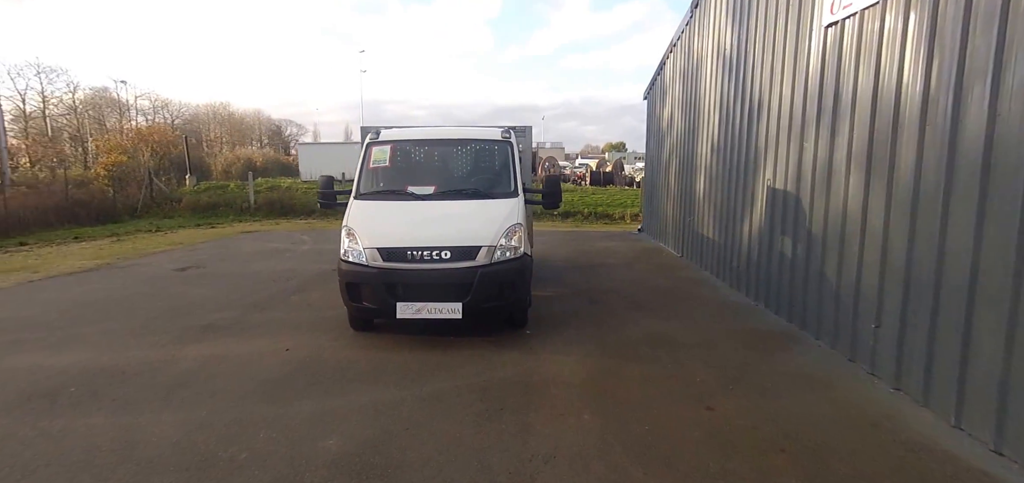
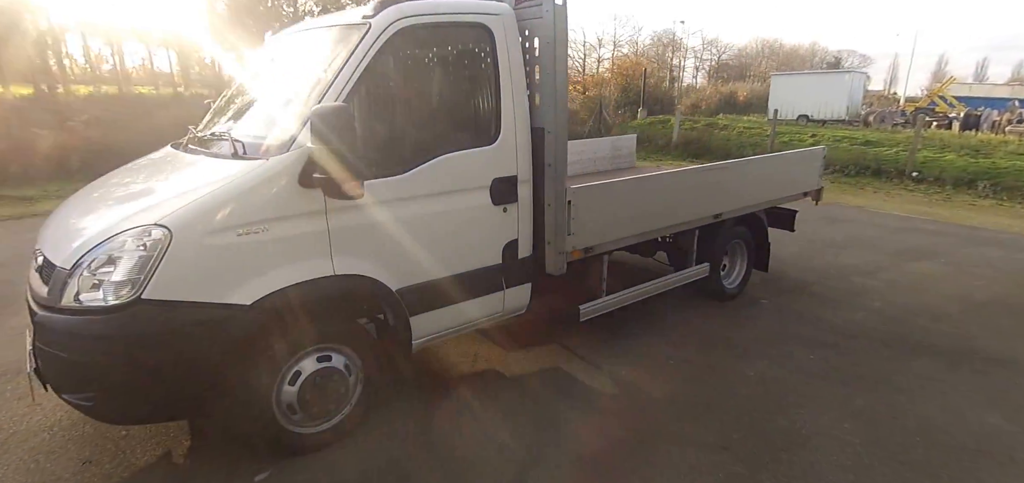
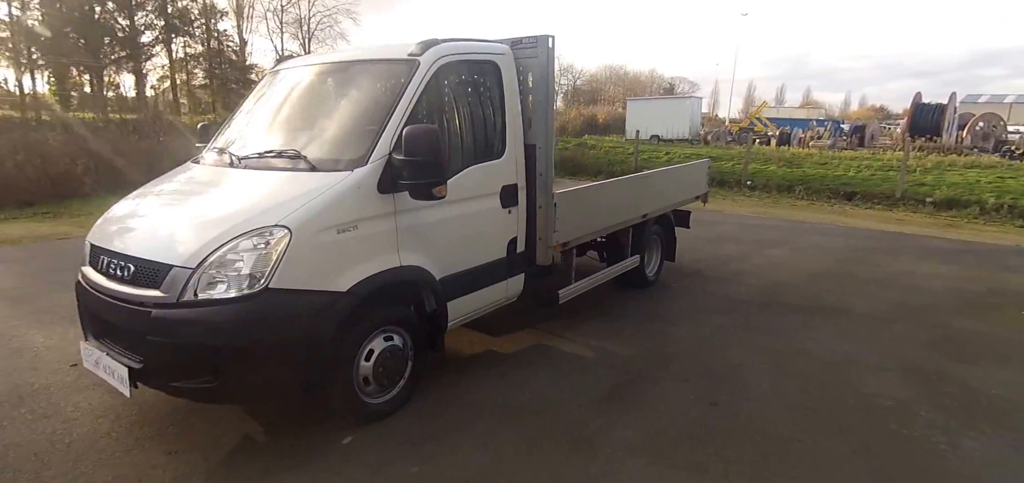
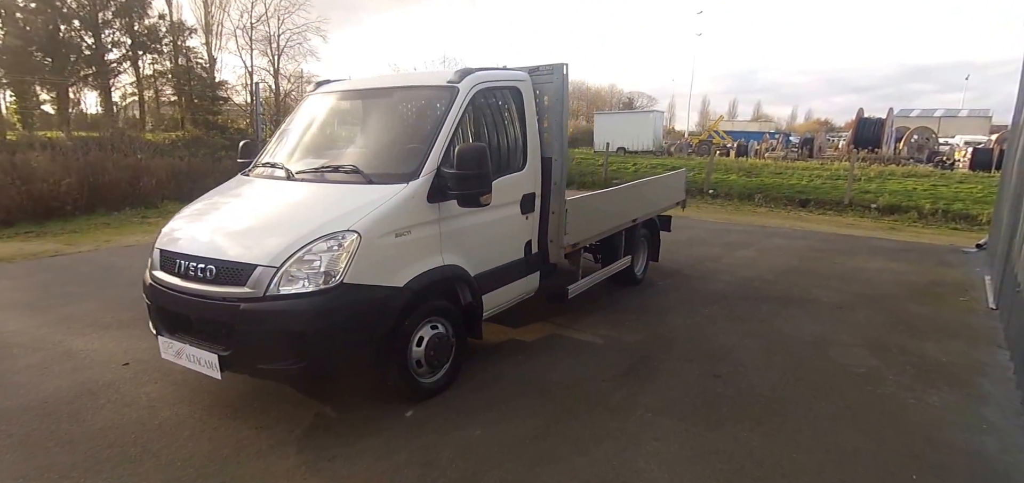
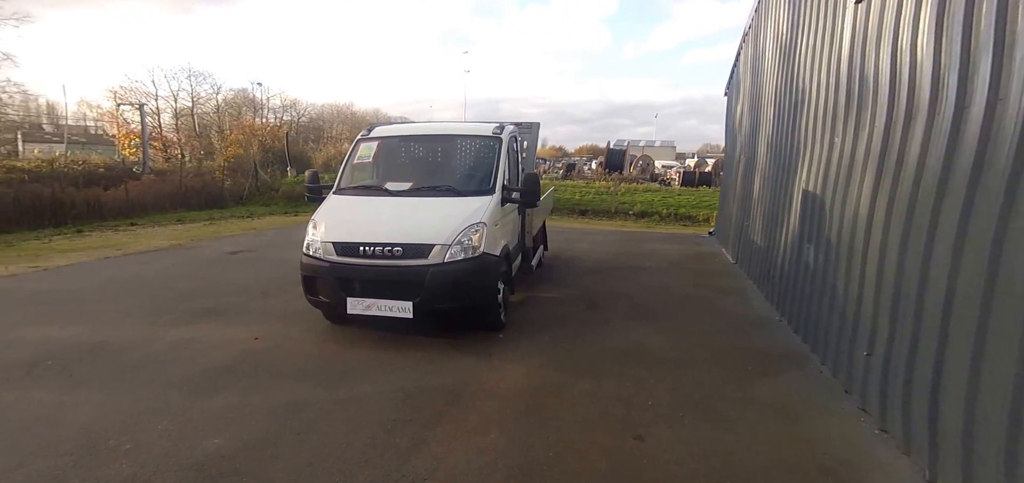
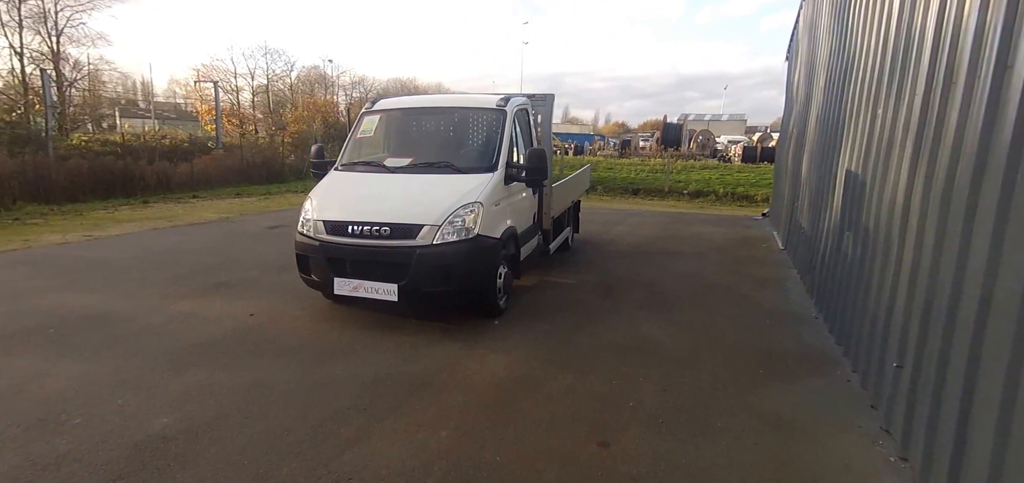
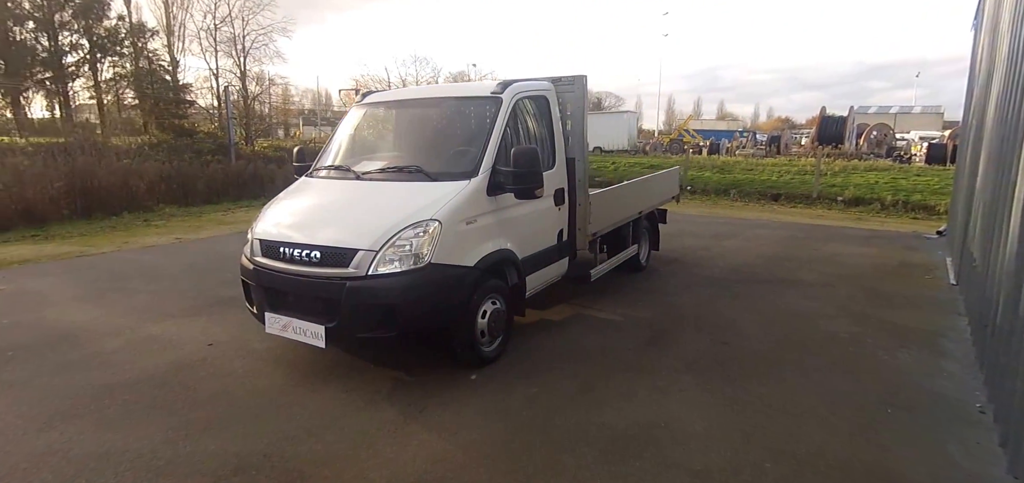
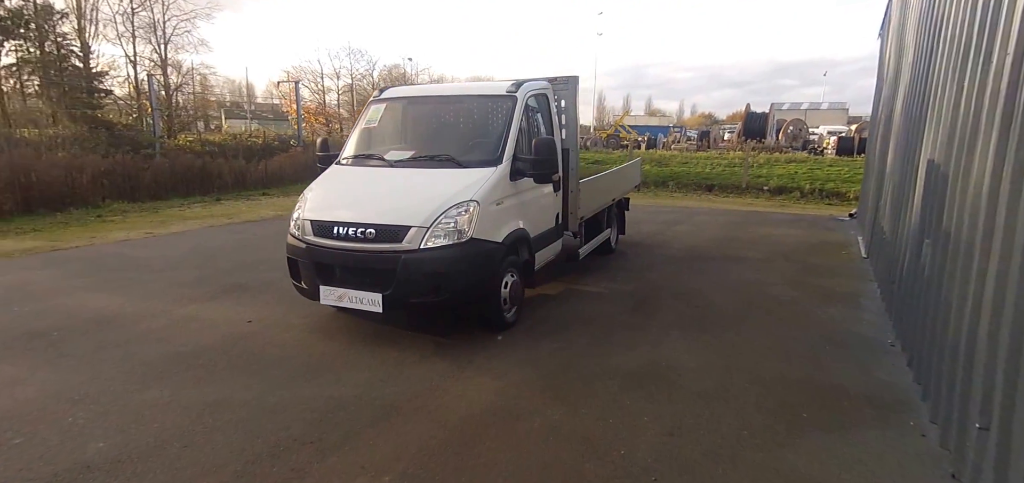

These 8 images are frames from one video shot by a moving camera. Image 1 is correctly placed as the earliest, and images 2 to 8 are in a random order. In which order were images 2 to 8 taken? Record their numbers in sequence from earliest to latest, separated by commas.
5, 6, 8, 7, 4, 3, 2
